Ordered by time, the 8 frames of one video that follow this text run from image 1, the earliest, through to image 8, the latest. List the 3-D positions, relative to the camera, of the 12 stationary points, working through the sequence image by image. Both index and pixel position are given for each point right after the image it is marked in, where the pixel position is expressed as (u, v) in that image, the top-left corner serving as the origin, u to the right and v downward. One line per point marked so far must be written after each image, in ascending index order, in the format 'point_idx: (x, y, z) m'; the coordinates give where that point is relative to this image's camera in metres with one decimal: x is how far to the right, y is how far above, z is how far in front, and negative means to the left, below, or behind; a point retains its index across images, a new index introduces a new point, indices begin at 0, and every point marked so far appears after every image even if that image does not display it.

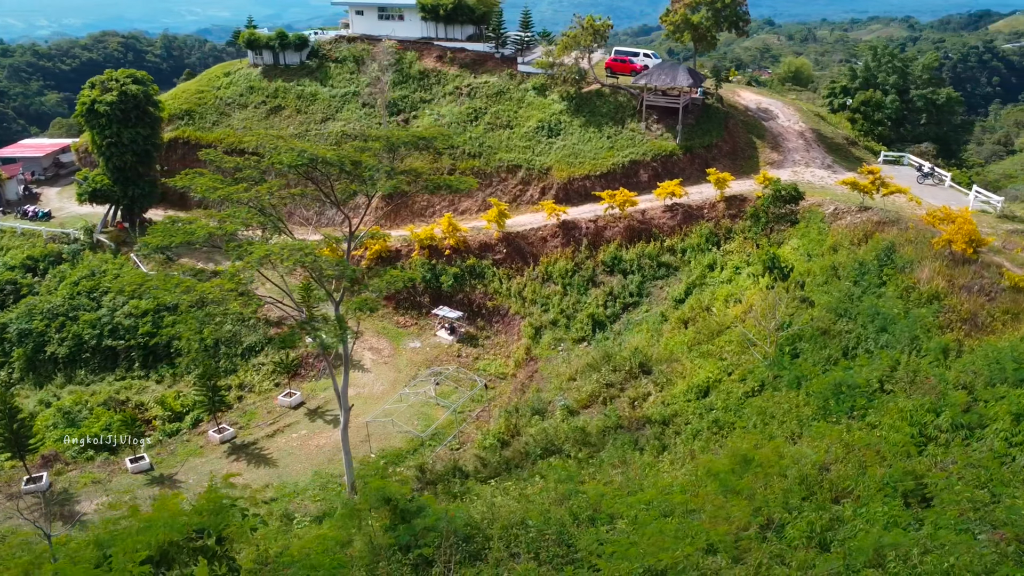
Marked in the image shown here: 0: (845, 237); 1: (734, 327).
0: (+8.5, +1.2, +16.7) m
1: (+5.1, -0.9, +15.0) m
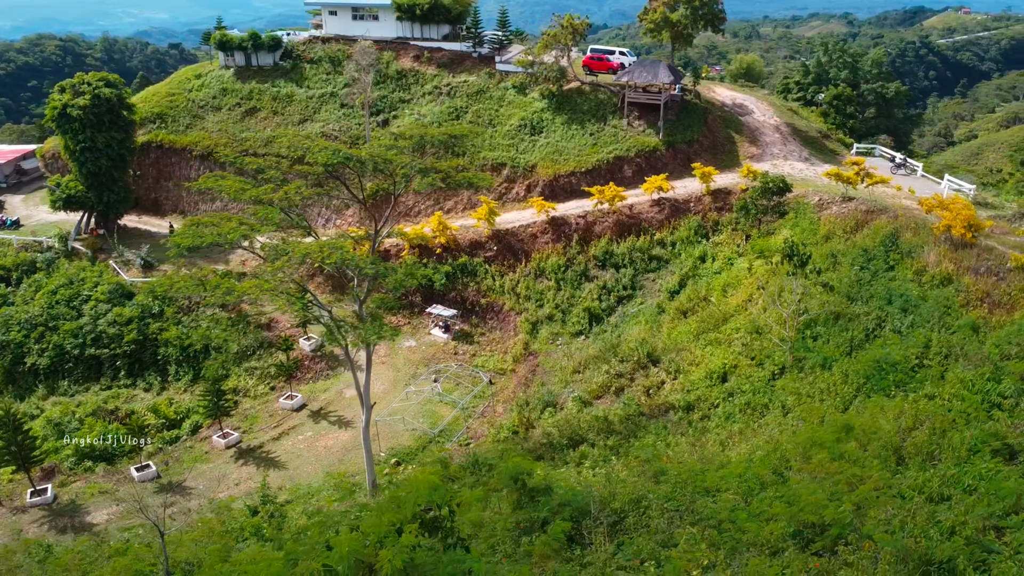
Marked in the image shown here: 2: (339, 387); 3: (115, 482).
0: (+8.5, +1.6, +17.3) m
1: (+5.3, -0.6, +15.4) m
2: (-5.1, -2.9, +20.1) m
3: (-8.9, -4.4, +15.1) m
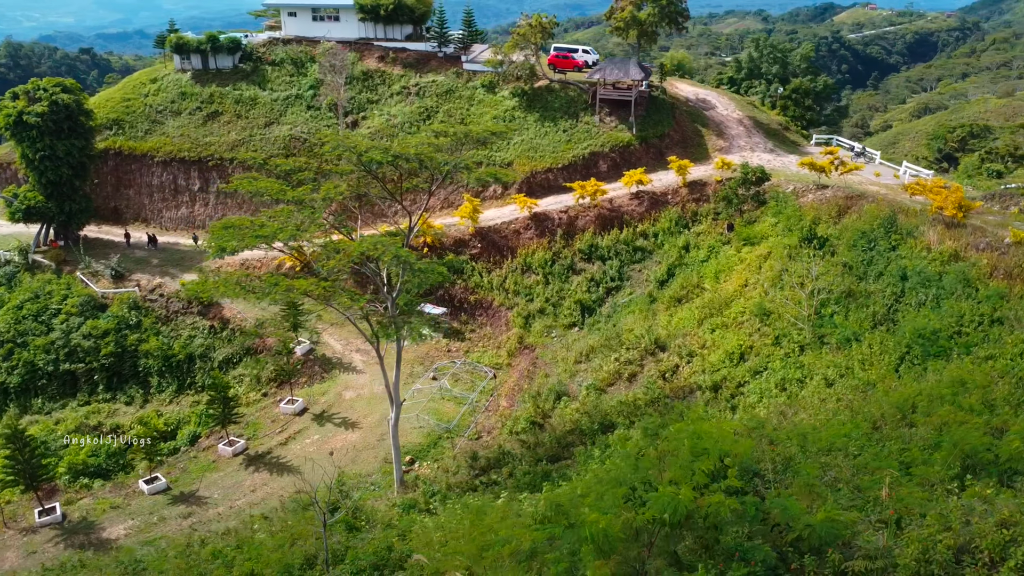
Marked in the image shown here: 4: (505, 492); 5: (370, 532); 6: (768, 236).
0: (+8.5, +2.0, +18.2) m
1: (+5.5, -0.3, +16.1) m
2: (-5.1, -3.0, +19.9) m
3: (-8.4, -4.6, +14.7) m
4: (0.0, -3.9, +12.1) m
5: (-2.5, -4.3, +11.8) m
6: (+7.2, +1.5, +18.7) m
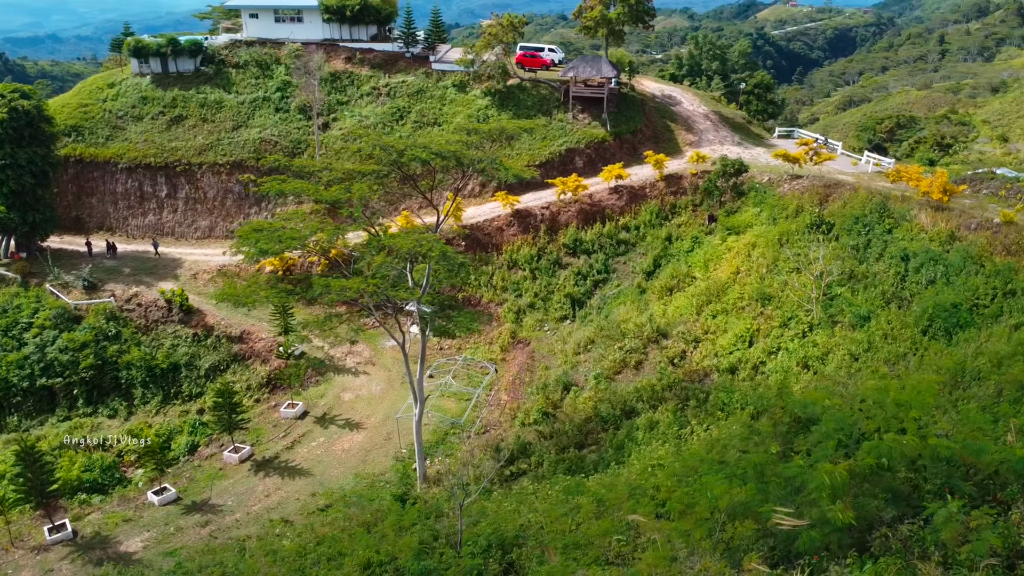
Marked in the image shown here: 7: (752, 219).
0: (+8.3, +2.5, +19.0) m
1: (+5.6, 0.0, +16.7) m
2: (-5.2, -3.0, +19.8) m
3: (-8.1, -4.7, +14.4) m
4: (+0.5, -3.7, +12.4) m
5: (-2.0, -4.3, +11.9) m
6: (+7.0, +1.8, +19.5) m
7: (+7.1, +2.0, +19.7) m
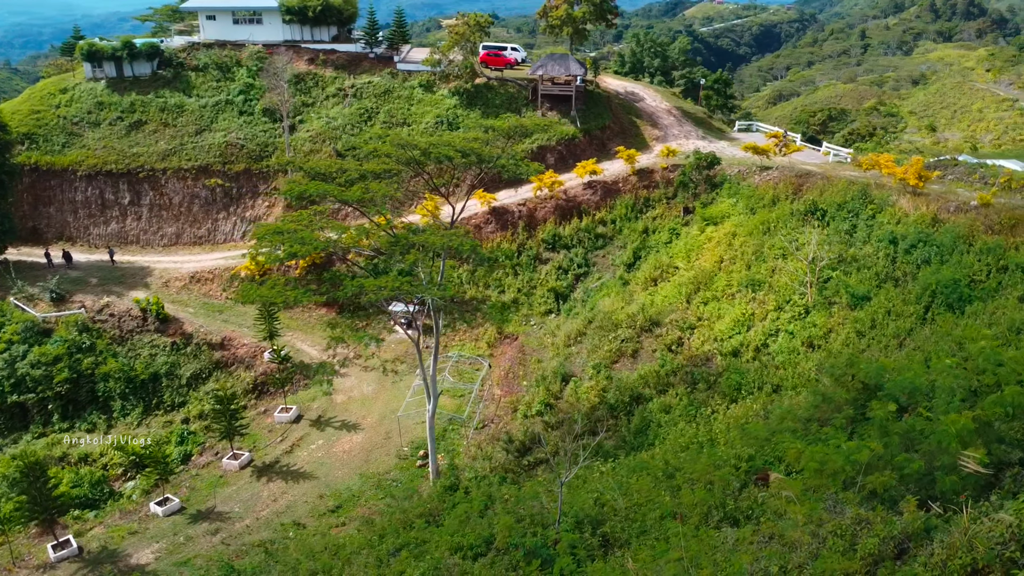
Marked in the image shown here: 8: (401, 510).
0: (+7.9, +2.9, +19.8) m
1: (+5.4, +0.4, +17.3) m
2: (-5.4, -3.1, +19.8) m
3: (-7.9, -4.9, +14.1) m
4: (+0.7, -3.6, +12.7) m
5: (-1.6, -4.2, +12.1) m
6: (+6.6, +2.2, +20.2) m
7: (+6.6, +2.4, +20.4) m
8: (-2.0, -4.3, +12.7) m
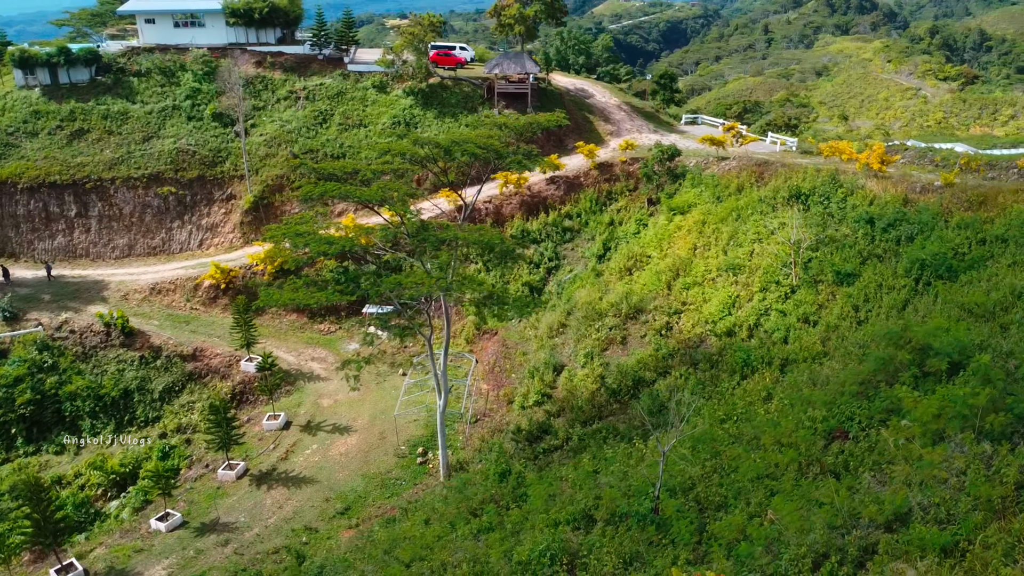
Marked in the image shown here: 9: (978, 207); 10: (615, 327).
0: (+7.2, +3.4, +20.8) m
1: (+5.0, +0.7, +18.1) m
2: (-5.8, -3.2, +19.6) m
3: (-7.6, -5.1, +13.8) m
4: (+1.0, -3.4, +13.1) m
5: (-1.3, -4.2, +12.3) m
6: (+5.9, +2.6, +21.1) m
7: (+5.9, +2.8, +21.3) m
8: (-1.7, -4.2, +12.9) m
9: (+11.4, +2.0, +16.2) m
10: (+2.6, -1.0, +17.2) m
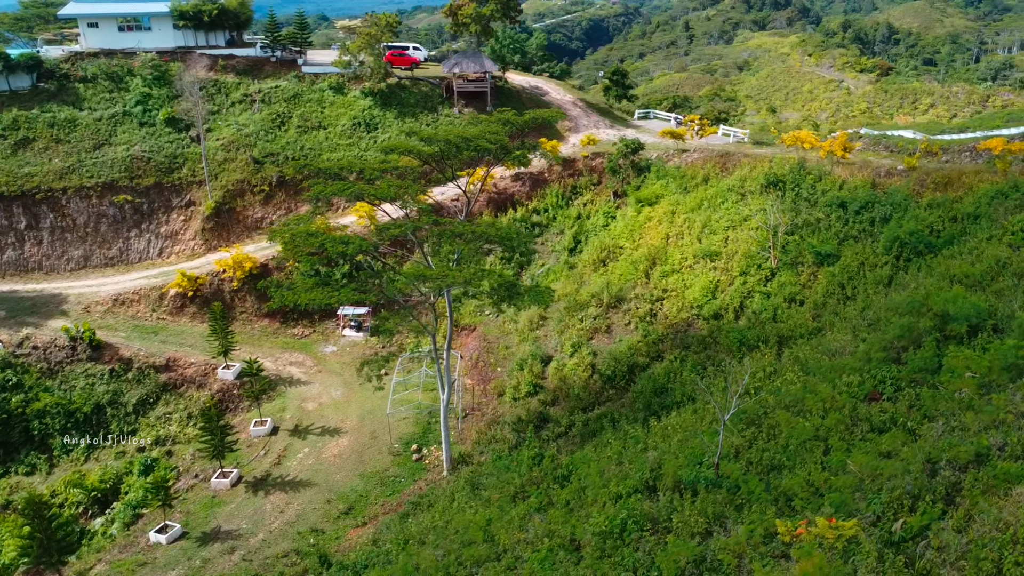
0: (+6.4, +3.8, +21.7) m
1: (+4.5, +1.1, +18.8) m
2: (-6.2, -3.3, +19.4) m
3: (-7.5, -5.3, +13.5) m
4: (+1.1, -3.3, +13.5) m
5: (-1.1, -4.1, +12.5) m
6: (+5.1, +3.0, +21.8) m
7: (+5.0, +3.2, +22.1) m
8: (-1.6, -4.2, +13.1) m
9: (+11.0, +2.6, +17.4) m
10: (+2.2, -0.8, +17.7) m
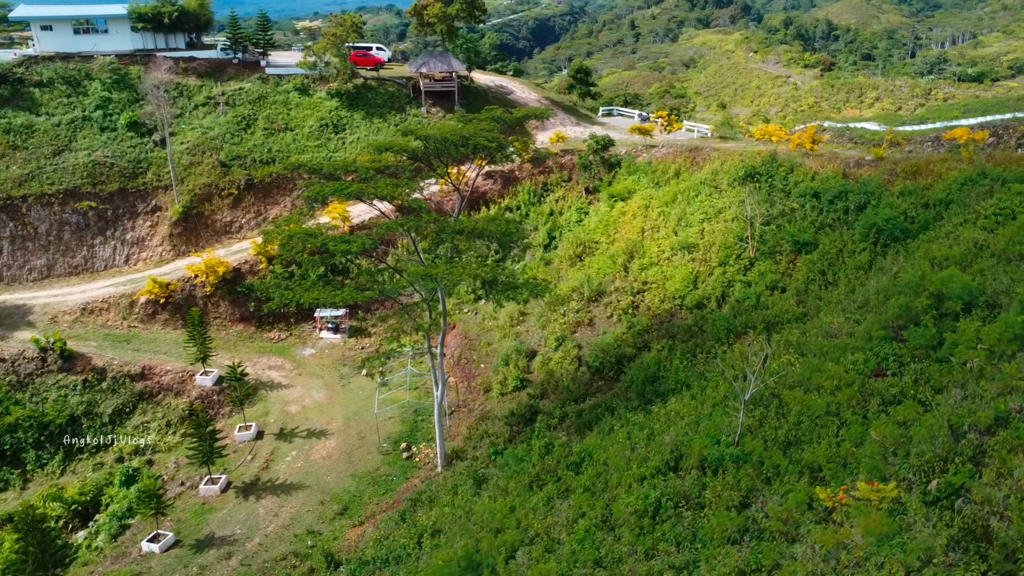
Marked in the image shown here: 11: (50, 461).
0: (+5.6, +4.1, +22.2) m
1: (+4.0, +1.3, +19.3) m
2: (-6.6, -3.4, +19.3) m
3: (-7.6, -5.5, +13.3) m
4: (+0.9, -3.2, +13.8) m
5: (-1.1, -4.0, +12.7) m
6: (+4.3, +3.2, +22.3) m
7: (+4.2, +3.4, +22.5) m
8: (-1.6, -4.2, +13.2) m
9: (+10.5, +3.0, +18.2) m
10: (+1.8, -0.6, +18.0) m
11: (-13.1, -4.9, +19.1) m
